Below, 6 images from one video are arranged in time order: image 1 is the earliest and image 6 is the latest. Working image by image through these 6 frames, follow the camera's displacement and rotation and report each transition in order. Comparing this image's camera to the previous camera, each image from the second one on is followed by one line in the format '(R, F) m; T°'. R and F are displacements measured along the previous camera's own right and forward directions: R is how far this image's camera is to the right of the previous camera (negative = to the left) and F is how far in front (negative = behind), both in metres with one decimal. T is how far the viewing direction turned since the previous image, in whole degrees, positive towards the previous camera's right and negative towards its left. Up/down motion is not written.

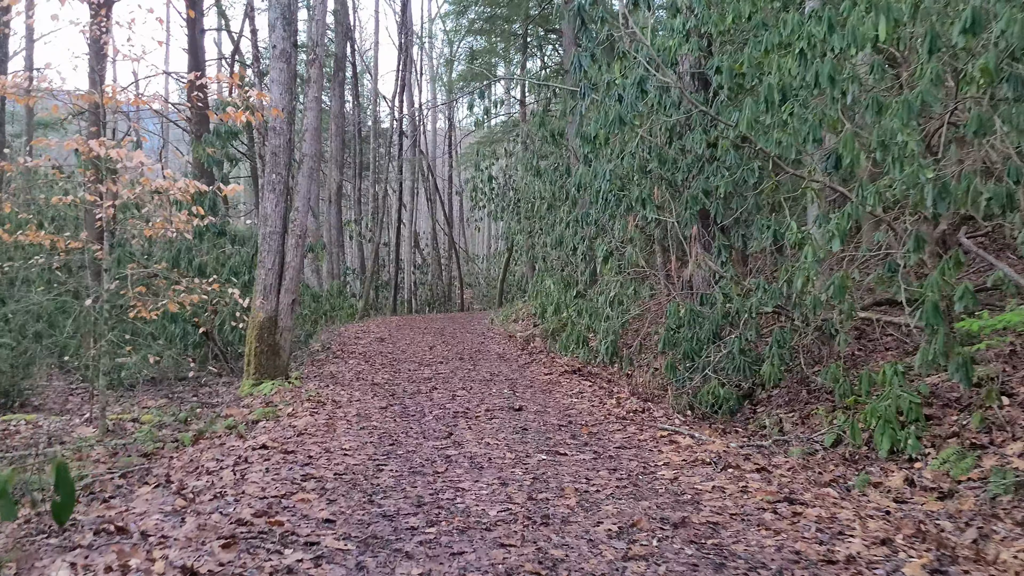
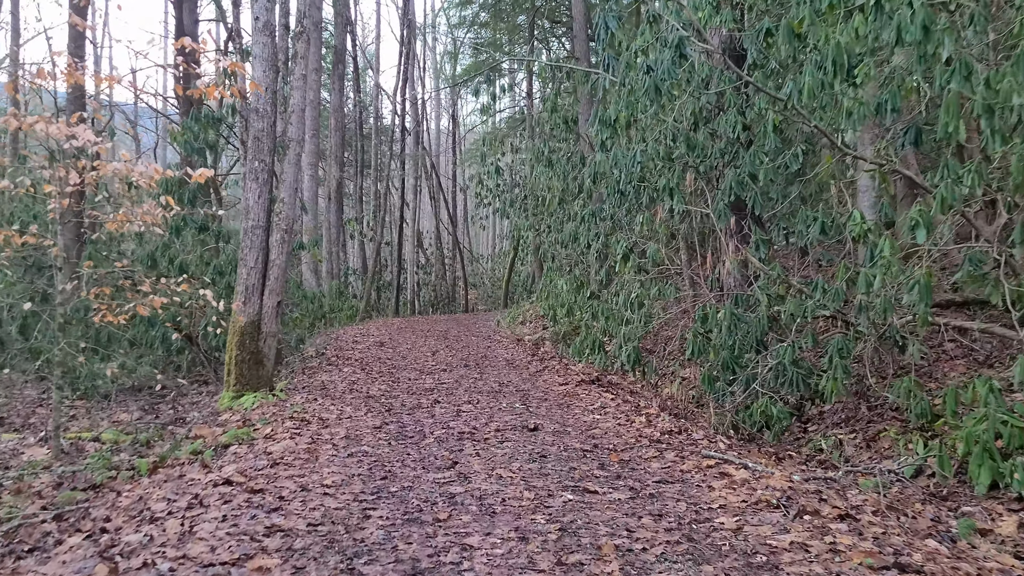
(-0.1, +0.9) m; 0°
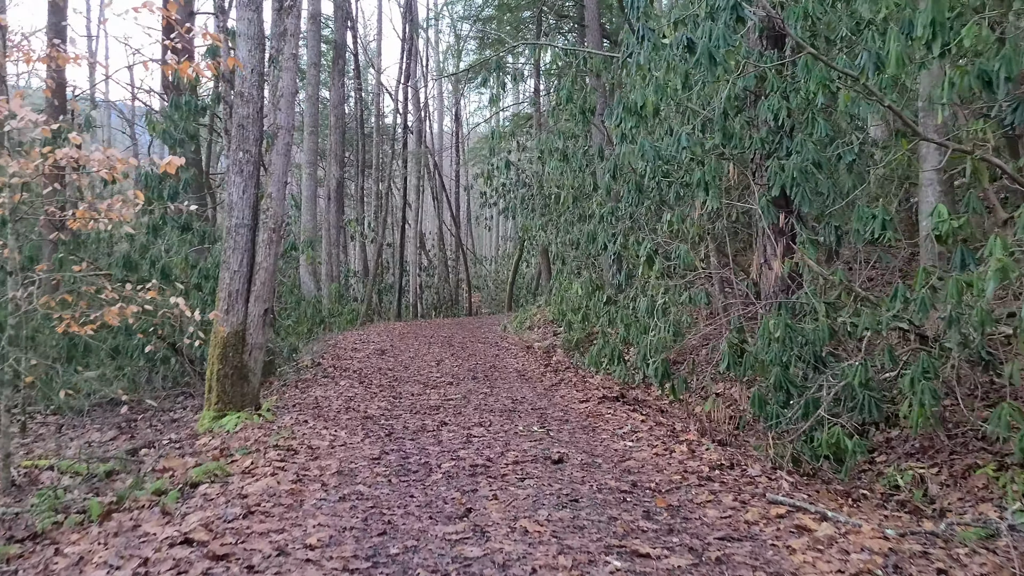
(-0.1, +0.9) m; 0°
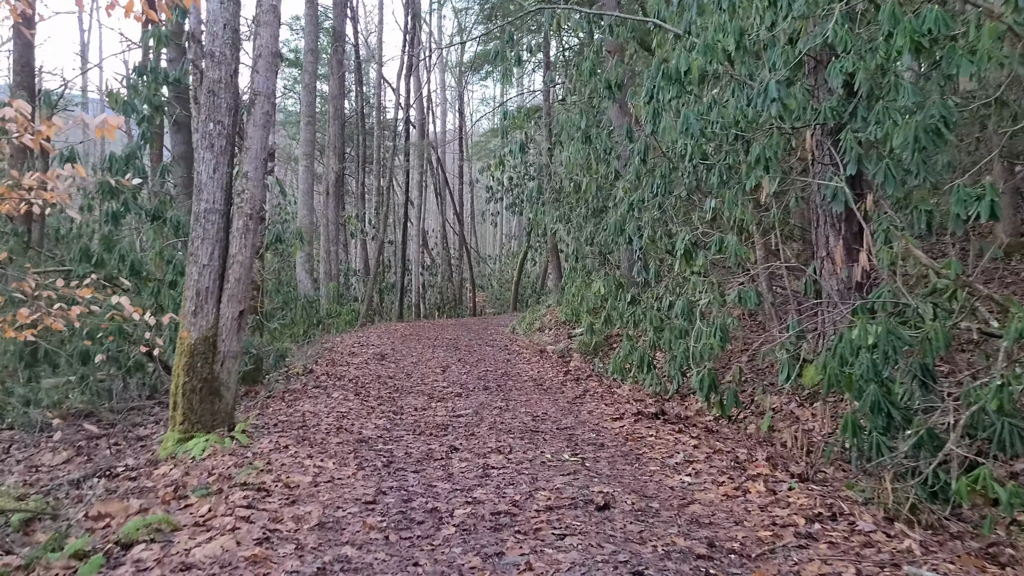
(-0.1, +1.1) m; 0°
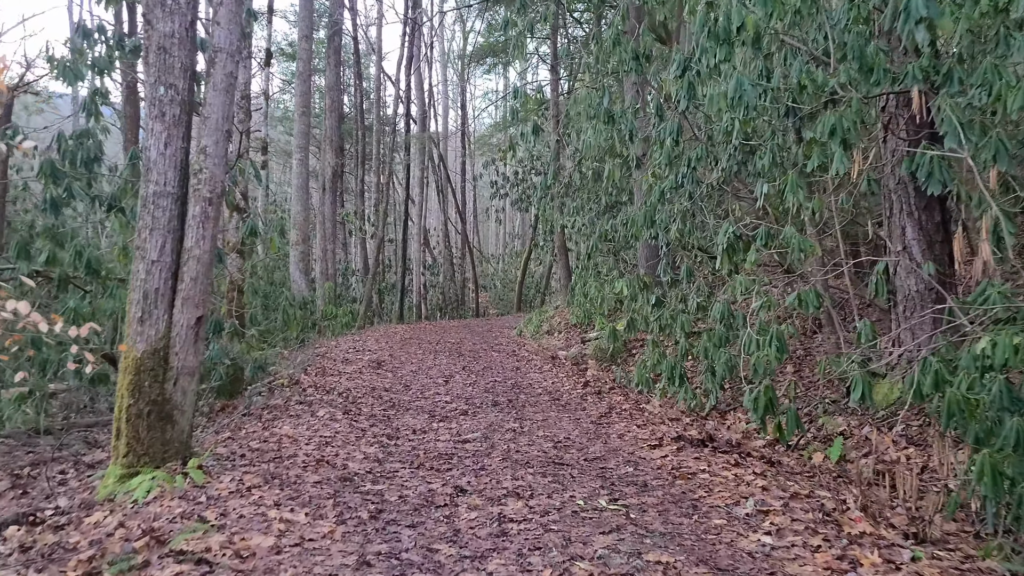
(-0.1, +1.1) m; 0°
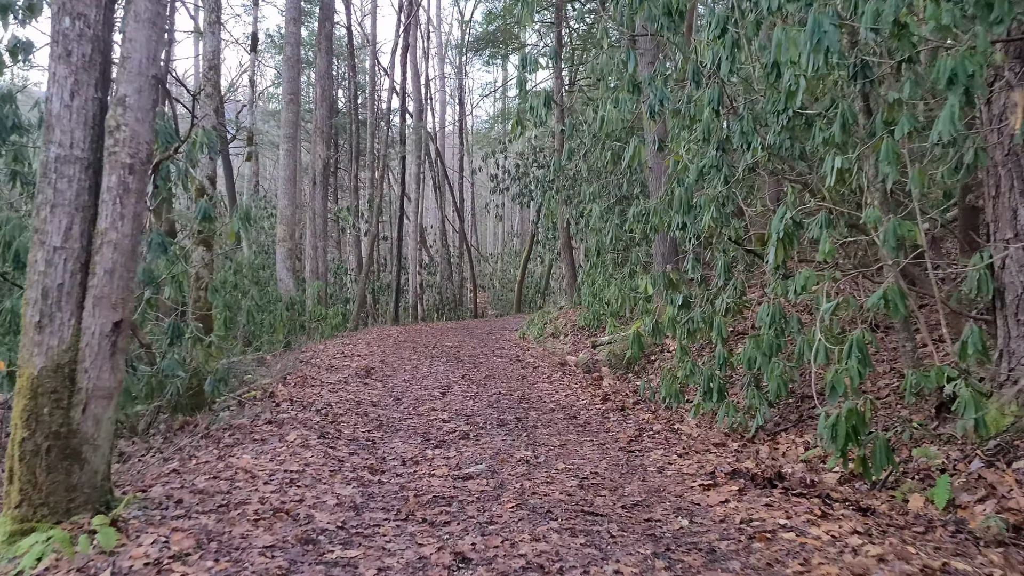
(-0.1, +1.2) m; 0°
